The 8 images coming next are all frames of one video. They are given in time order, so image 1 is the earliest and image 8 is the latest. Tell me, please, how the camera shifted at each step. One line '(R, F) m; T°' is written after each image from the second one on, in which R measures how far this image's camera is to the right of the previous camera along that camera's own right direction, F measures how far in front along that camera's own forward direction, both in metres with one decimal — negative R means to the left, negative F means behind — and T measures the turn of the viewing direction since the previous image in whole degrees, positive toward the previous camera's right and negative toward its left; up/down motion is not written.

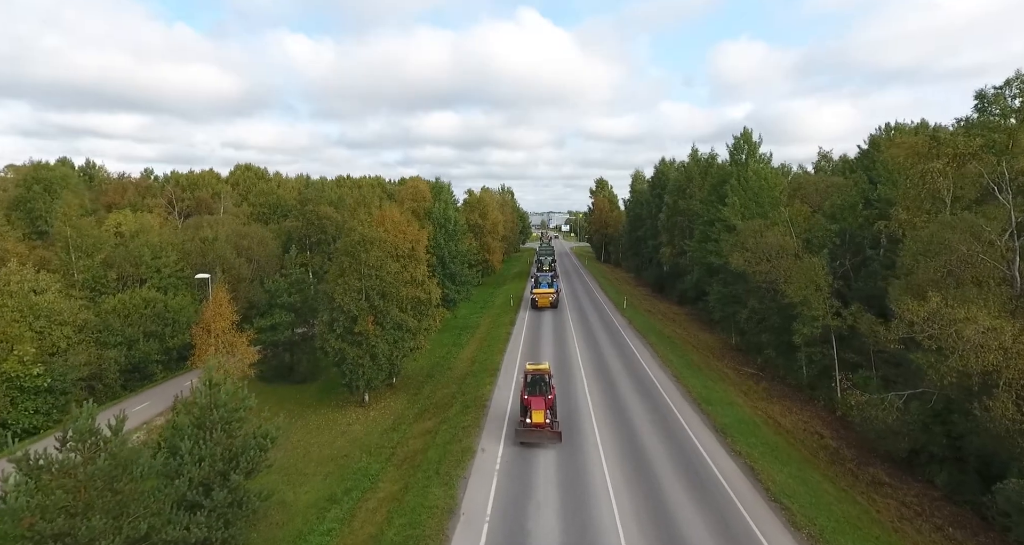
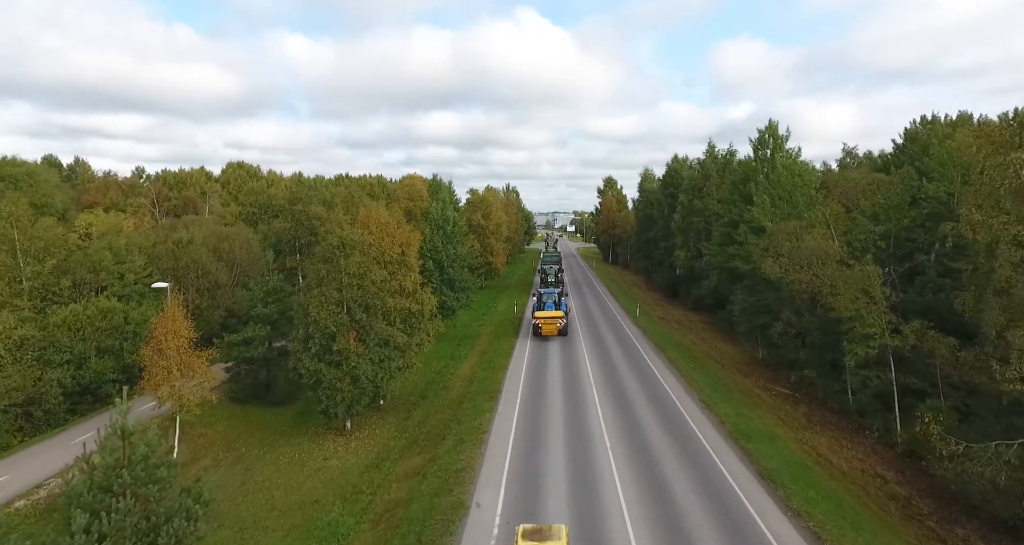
(+0.1, +3.9) m; 0°
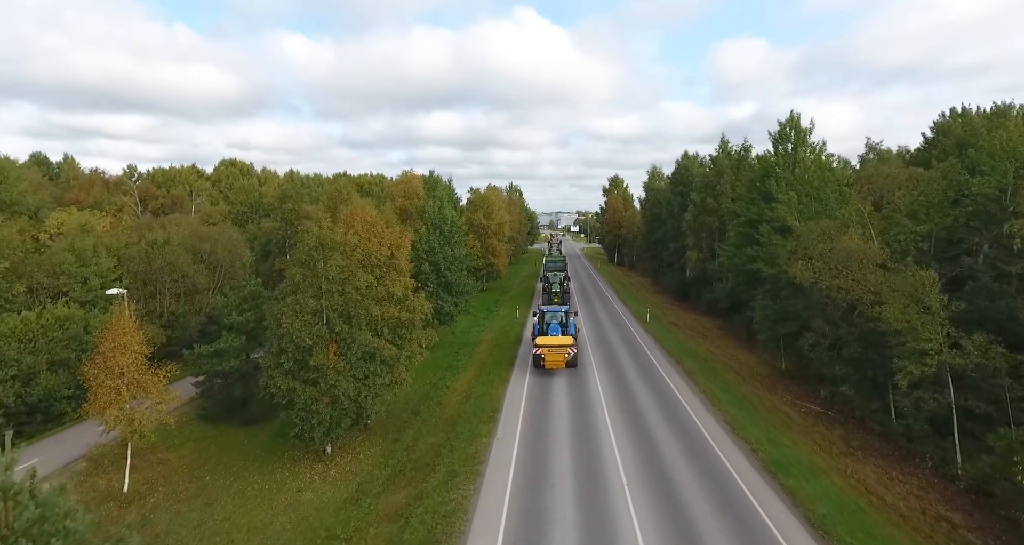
(+0.1, +3.0) m; 0°
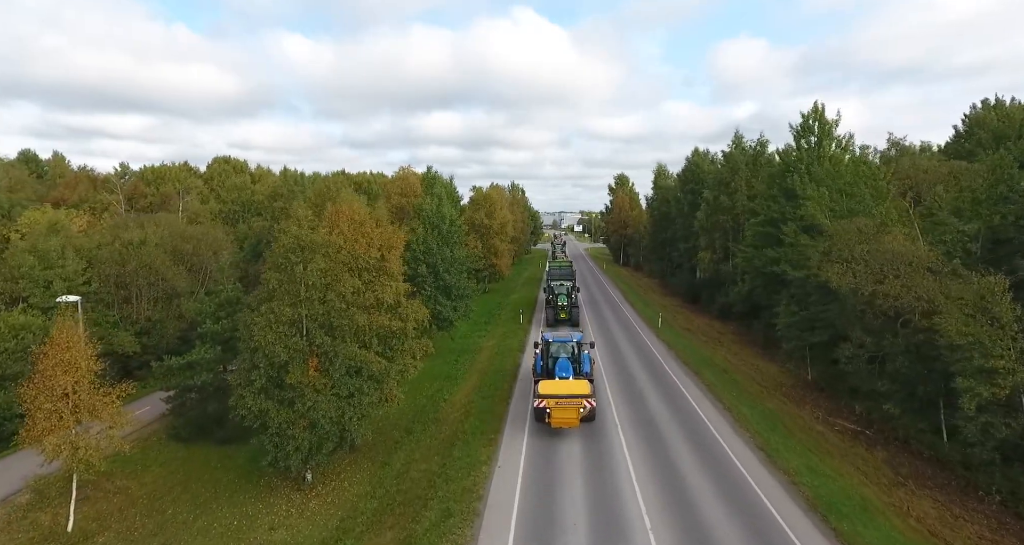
(0.0, +2.7) m; 0°
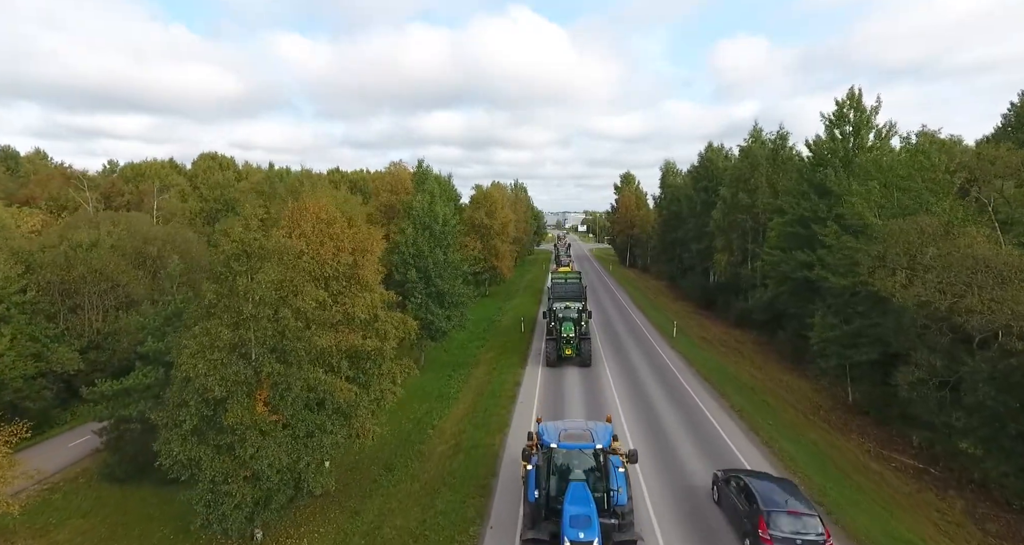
(+0.2, +4.0) m; 0°
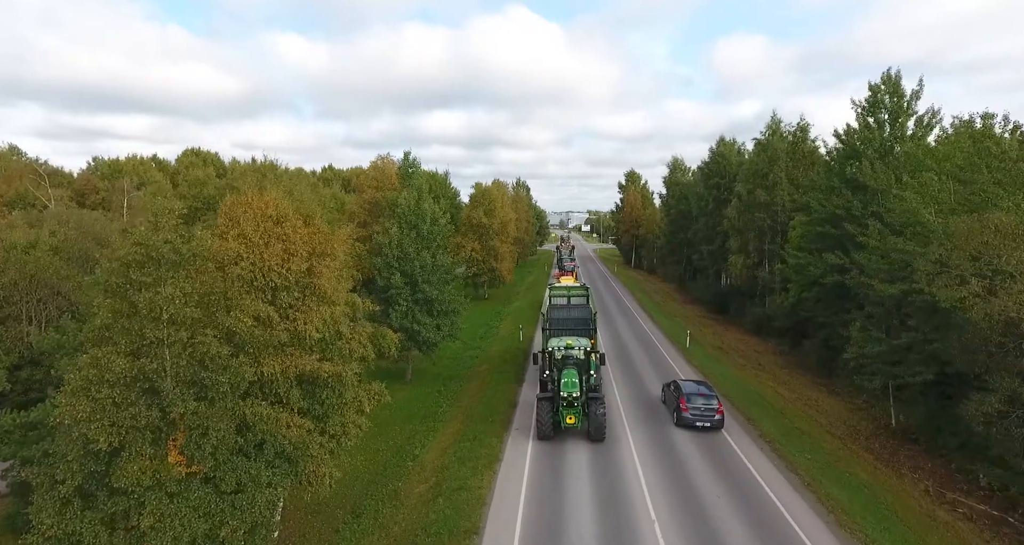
(+0.4, +3.6) m; 0°
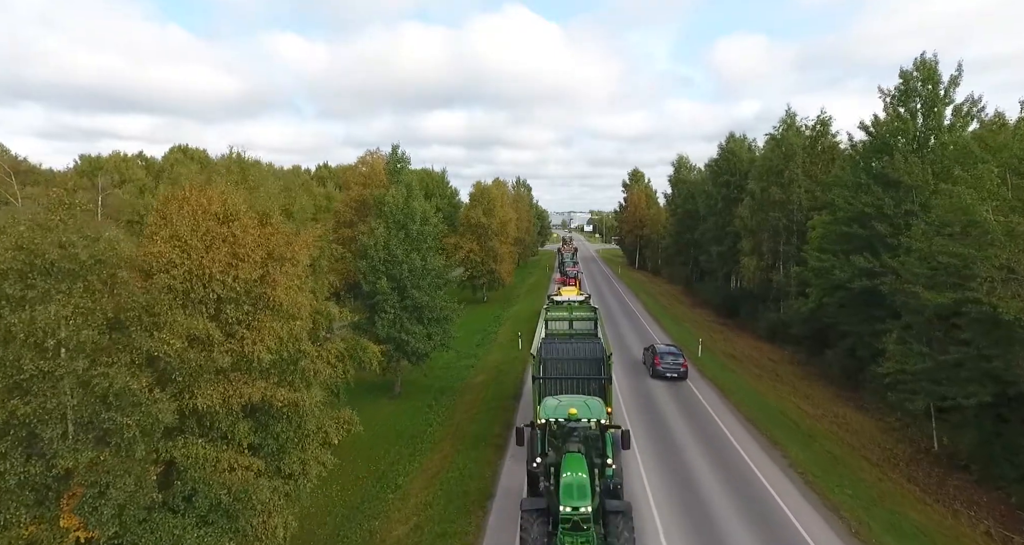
(+0.2, +2.7) m; 0°
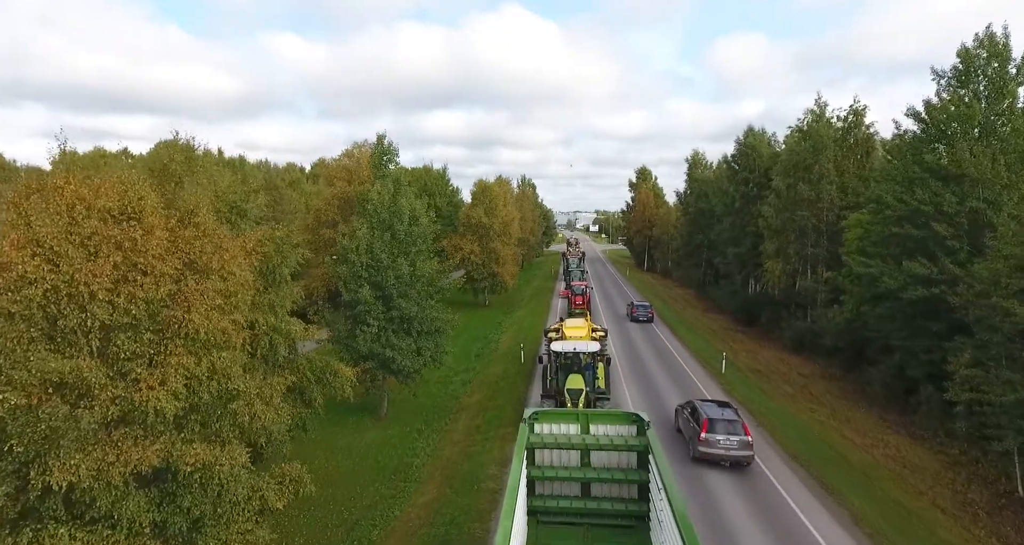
(+0.1, +3.6) m; 0°
